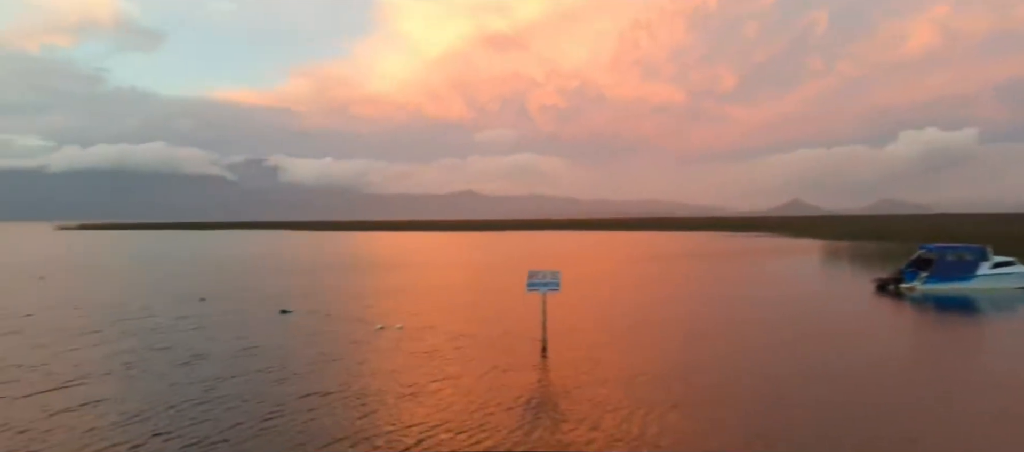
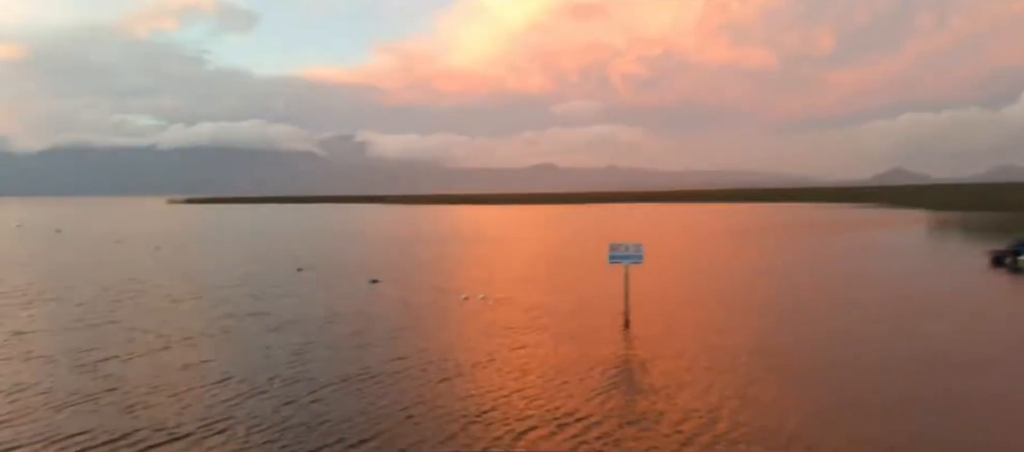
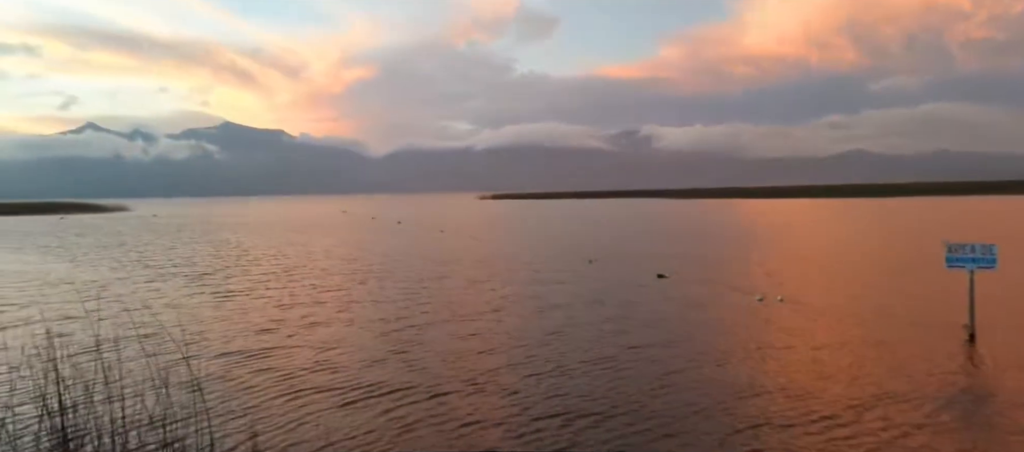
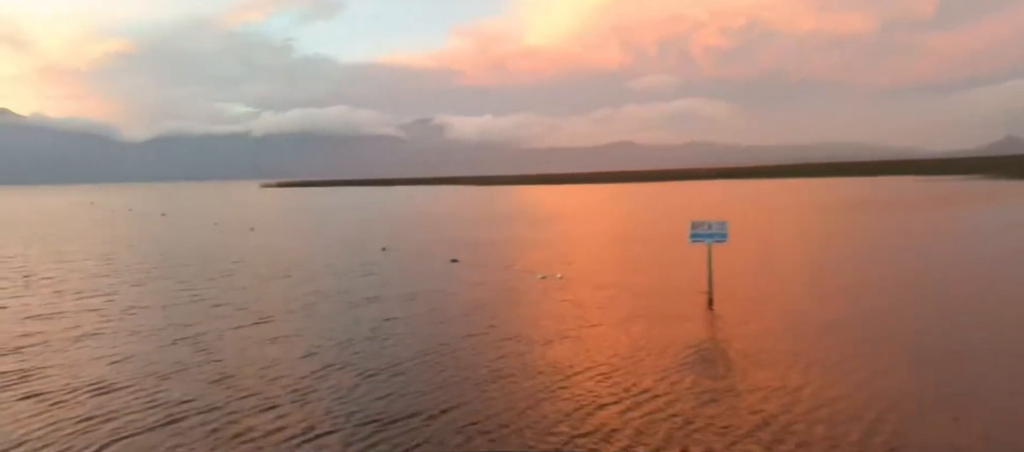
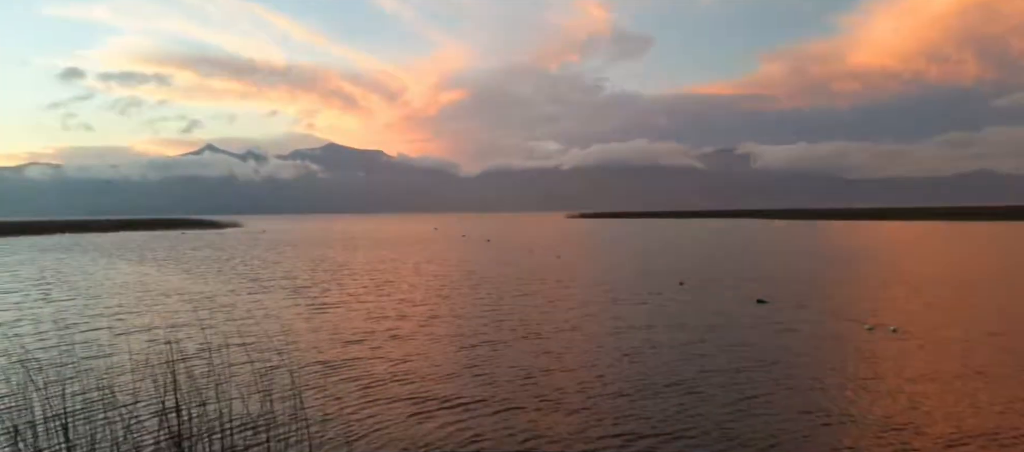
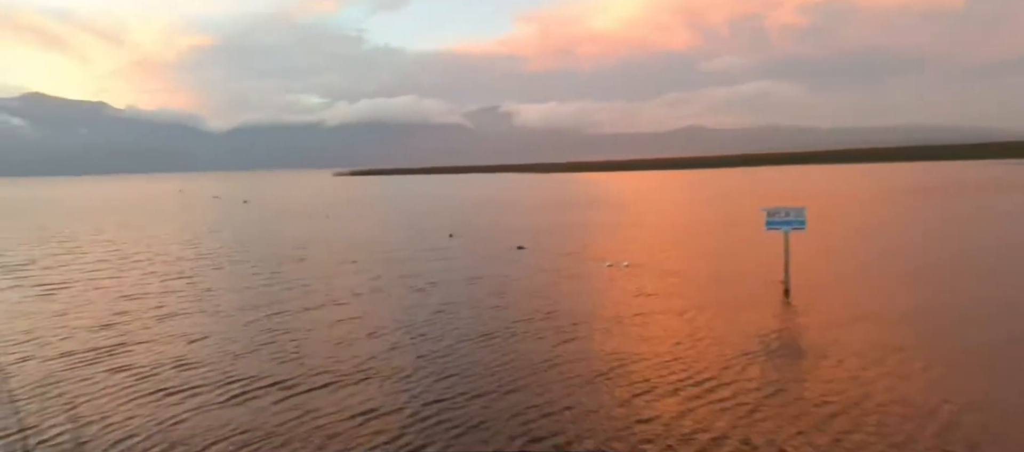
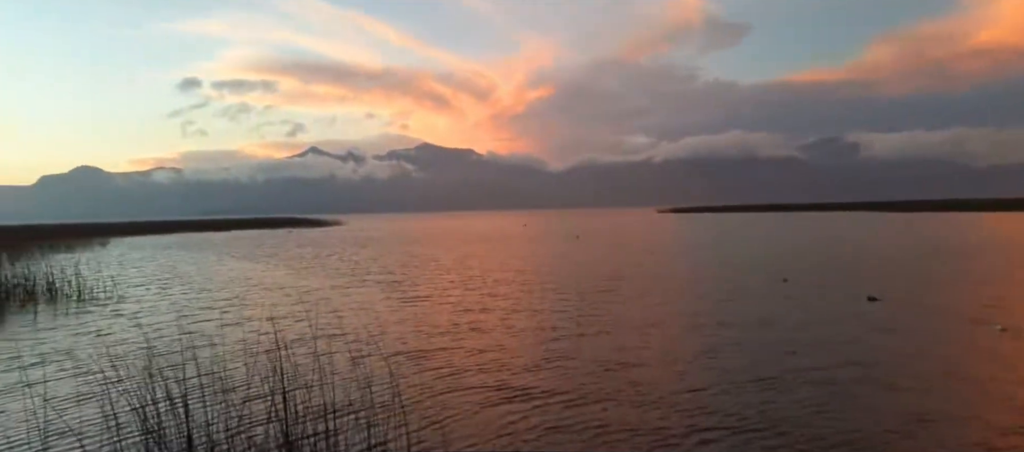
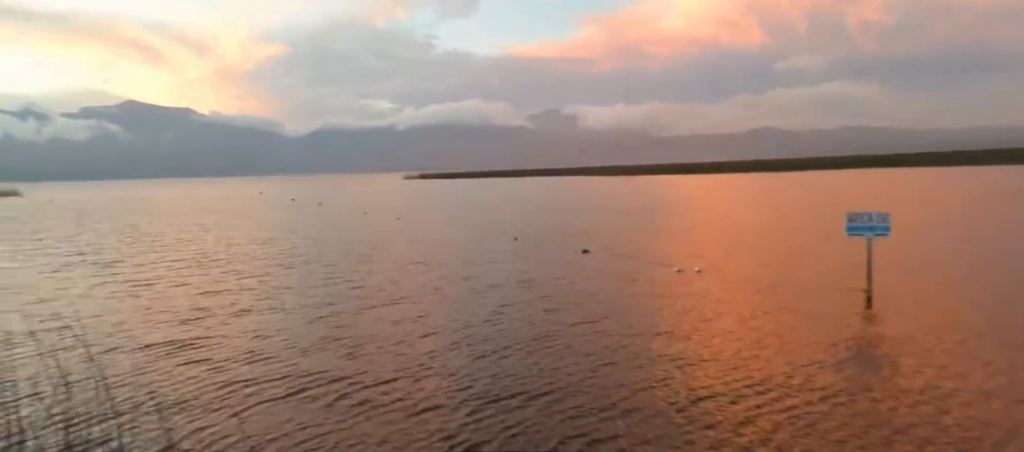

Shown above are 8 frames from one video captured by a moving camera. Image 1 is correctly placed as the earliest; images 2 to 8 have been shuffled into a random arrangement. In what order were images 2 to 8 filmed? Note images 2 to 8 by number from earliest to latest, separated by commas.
2, 4, 6, 8, 3, 5, 7
